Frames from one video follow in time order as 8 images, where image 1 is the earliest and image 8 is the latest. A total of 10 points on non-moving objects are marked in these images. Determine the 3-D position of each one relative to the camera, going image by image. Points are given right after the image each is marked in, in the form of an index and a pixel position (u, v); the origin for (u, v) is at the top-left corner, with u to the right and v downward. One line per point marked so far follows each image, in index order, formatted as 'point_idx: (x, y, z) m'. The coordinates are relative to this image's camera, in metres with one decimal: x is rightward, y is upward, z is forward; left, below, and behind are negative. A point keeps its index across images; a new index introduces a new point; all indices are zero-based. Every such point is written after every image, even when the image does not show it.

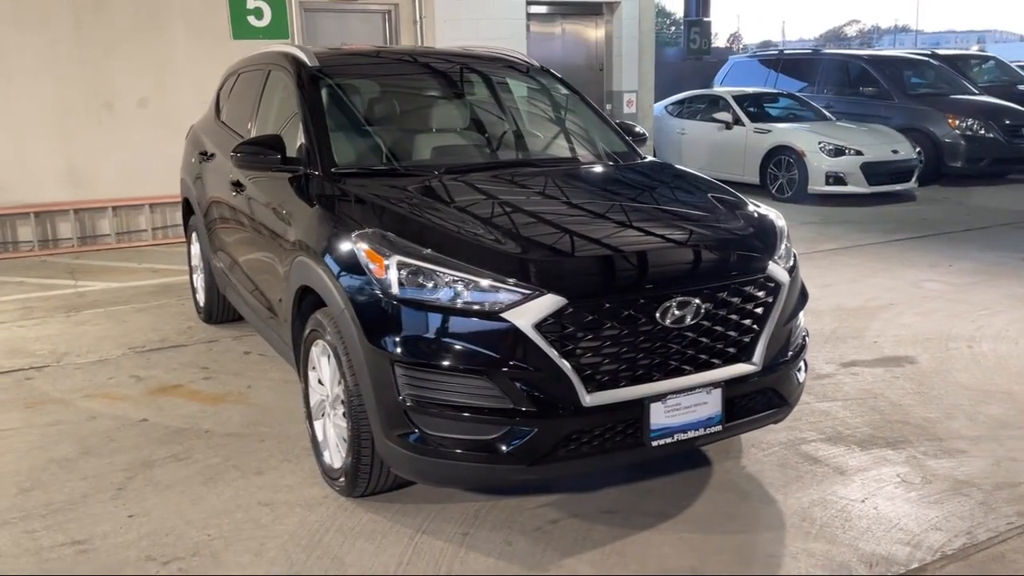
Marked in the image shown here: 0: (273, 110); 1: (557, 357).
0: (-1.3, +1.0, +4.6) m
1: (+0.1, -0.2, +2.6) m
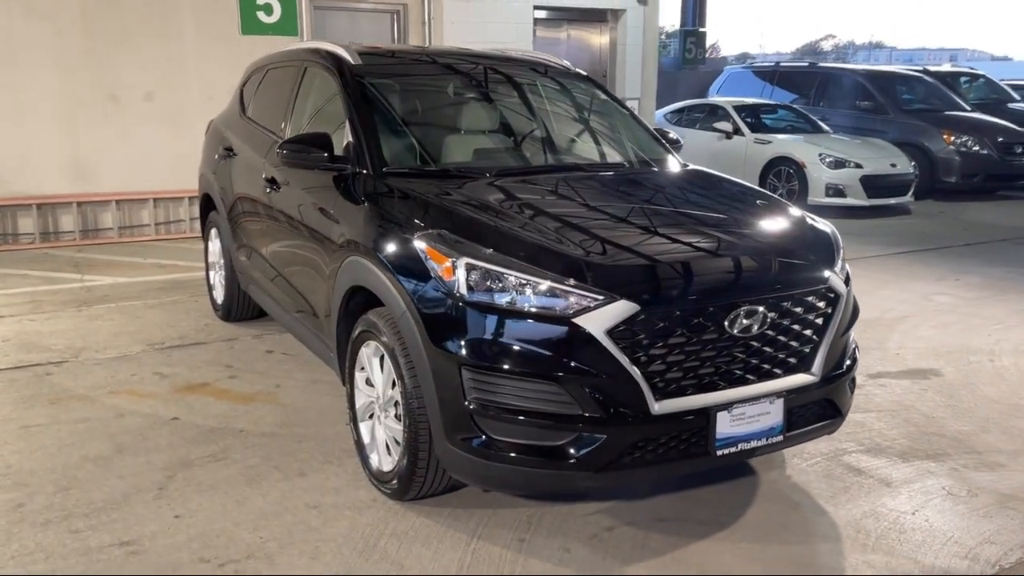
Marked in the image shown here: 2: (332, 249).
0: (-1.1, +1.0, +4.5) m
1: (+0.3, -0.2, +2.6) m
2: (-0.7, +0.1, +3.5) m
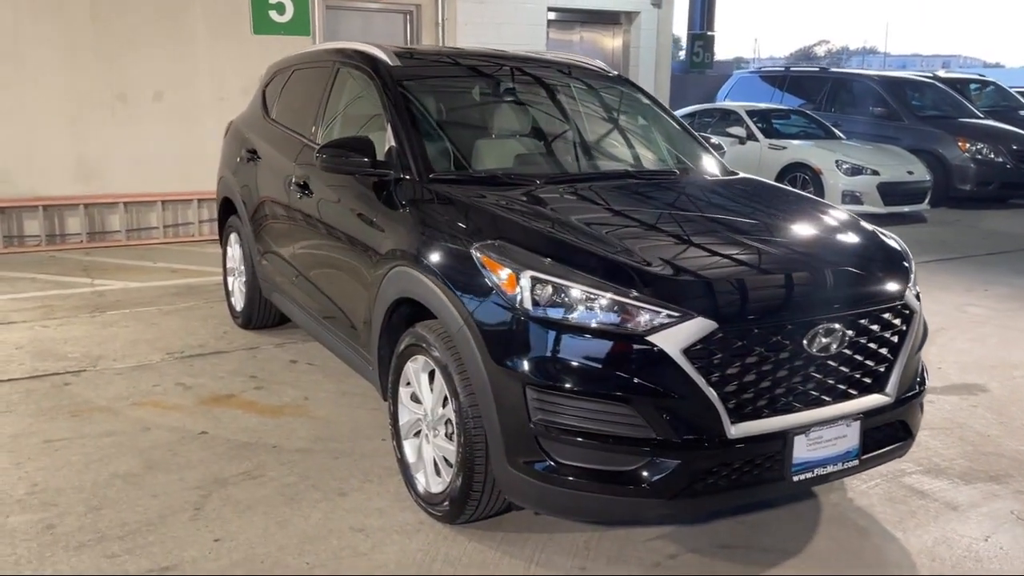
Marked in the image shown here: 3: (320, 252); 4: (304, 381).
0: (-0.9, +0.9, +4.4) m
1: (+0.5, -0.3, +2.4) m
2: (-0.5, +0.1, +3.3) m
3: (-0.9, +0.2, +4.0) m
4: (-1.0, -0.5, +4.4) m
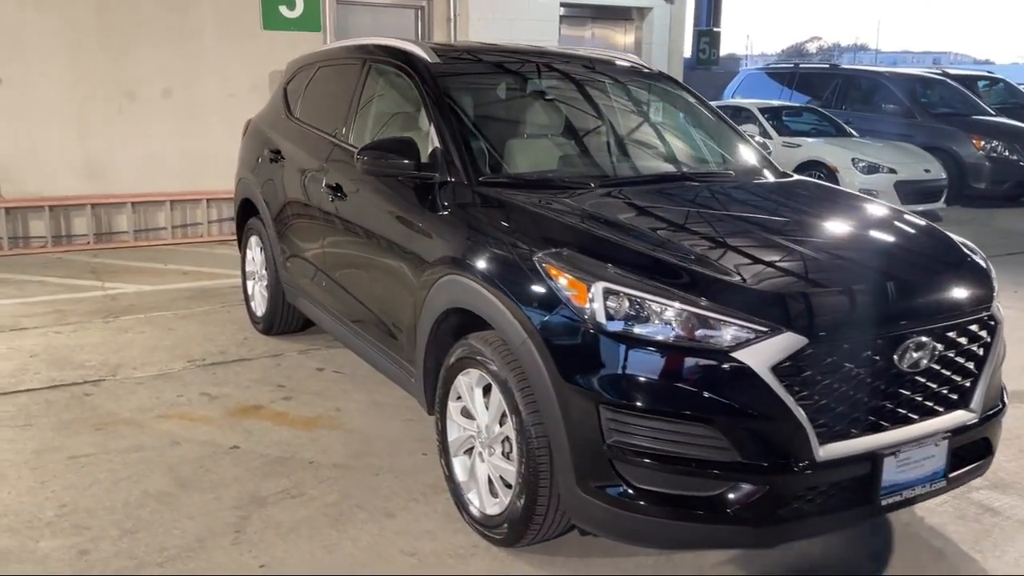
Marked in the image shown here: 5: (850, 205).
0: (-0.7, +0.9, +4.2) m
1: (+0.7, -0.3, +2.3) m
2: (-0.3, +0.1, +3.2) m
3: (-0.7, +0.1, +3.9) m
4: (-0.9, -0.5, +4.2) m
5: (+1.5, +0.3, +3.8) m
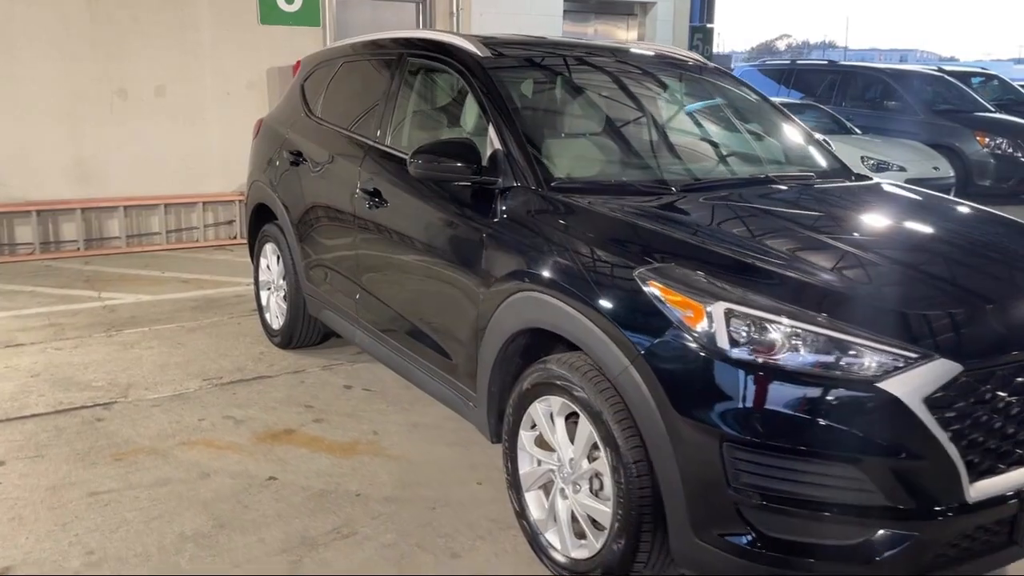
0: (-0.5, +0.8, +3.9) m
1: (+1.0, -0.3, +2.0) m
2: (-0.1, 0.0, +2.9) m
3: (-0.5, +0.1, +3.6) m
4: (-0.6, -0.5, +3.9) m
5: (+1.7, +0.3, +3.6) m
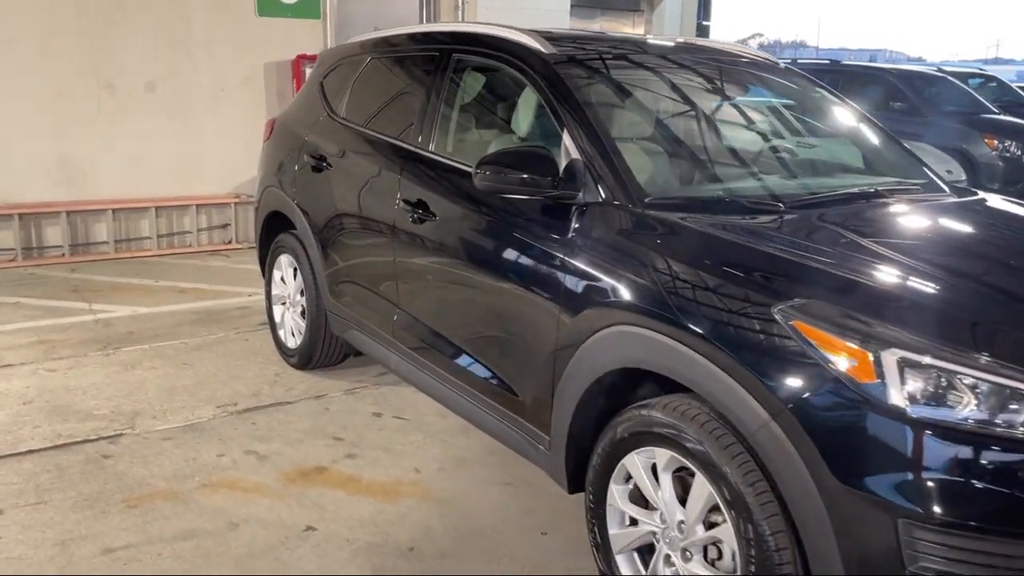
0: (-0.3, +0.8, +3.6) m
1: (+1.3, -0.4, +1.7) m
2: (+0.1, -0.1, +2.5) m
3: (-0.3, 0.0, +3.2) m
4: (-0.4, -0.6, +3.5) m
5: (+1.9, +0.2, +3.3) m
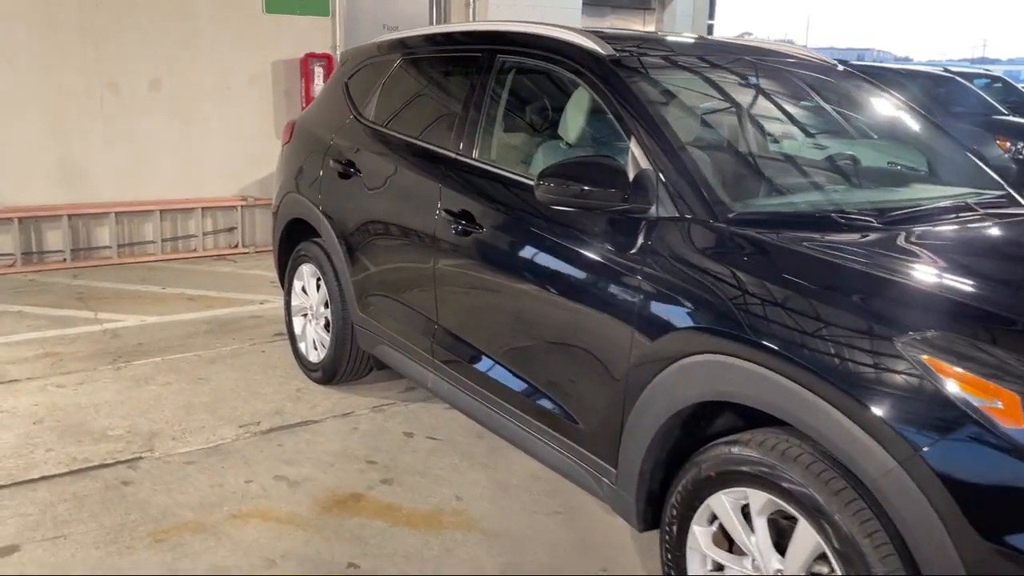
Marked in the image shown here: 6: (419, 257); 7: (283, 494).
0: (-0.1, +0.7, +3.4) m
1: (+1.4, -0.5, +1.5) m
2: (+0.3, -0.1, +2.3) m
3: (-0.1, -0.1, +3.0) m
4: (-0.3, -0.7, +3.3) m
5: (+2.1, +0.2, +3.1) m
6: (-0.4, +0.1, +3.3) m
7: (-0.8, -0.7, +3.1) m
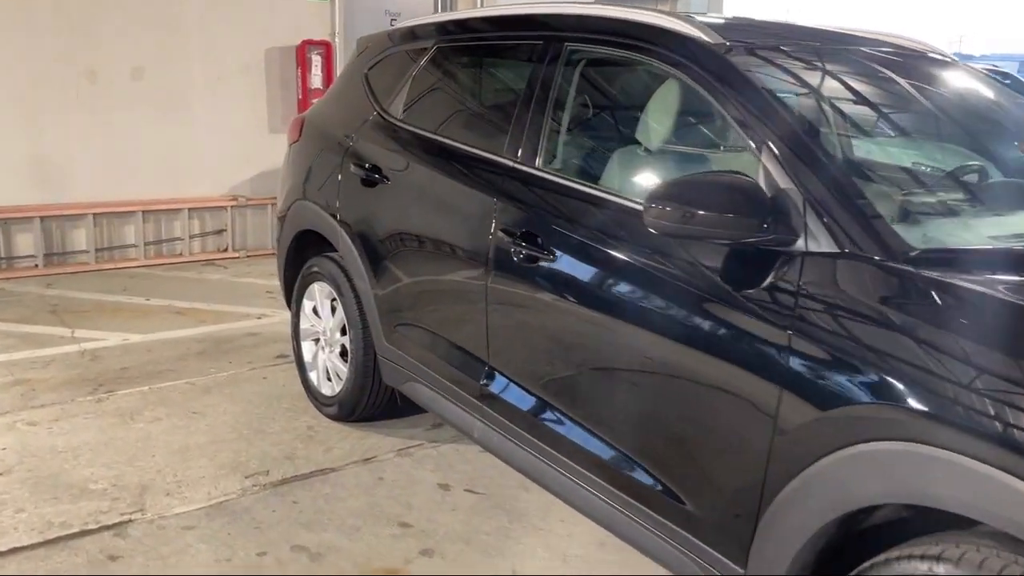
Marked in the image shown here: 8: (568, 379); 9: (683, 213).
0: (+0.1, +0.6, +2.8) m
1: (+1.7, -0.6, +1.1) m
2: (+0.5, -0.2, +1.8) m
3: (+0.1, -0.2, +2.5) m
4: (-0.1, -0.8, +2.8) m
5: (+2.3, +0.1, +2.6) m
6: (-0.2, 0.0, +2.8) m
7: (-0.6, -0.8, +2.6) m
8: (+0.2, -0.3, +2.3) m
9: (+0.4, +0.2, +1.9) m
